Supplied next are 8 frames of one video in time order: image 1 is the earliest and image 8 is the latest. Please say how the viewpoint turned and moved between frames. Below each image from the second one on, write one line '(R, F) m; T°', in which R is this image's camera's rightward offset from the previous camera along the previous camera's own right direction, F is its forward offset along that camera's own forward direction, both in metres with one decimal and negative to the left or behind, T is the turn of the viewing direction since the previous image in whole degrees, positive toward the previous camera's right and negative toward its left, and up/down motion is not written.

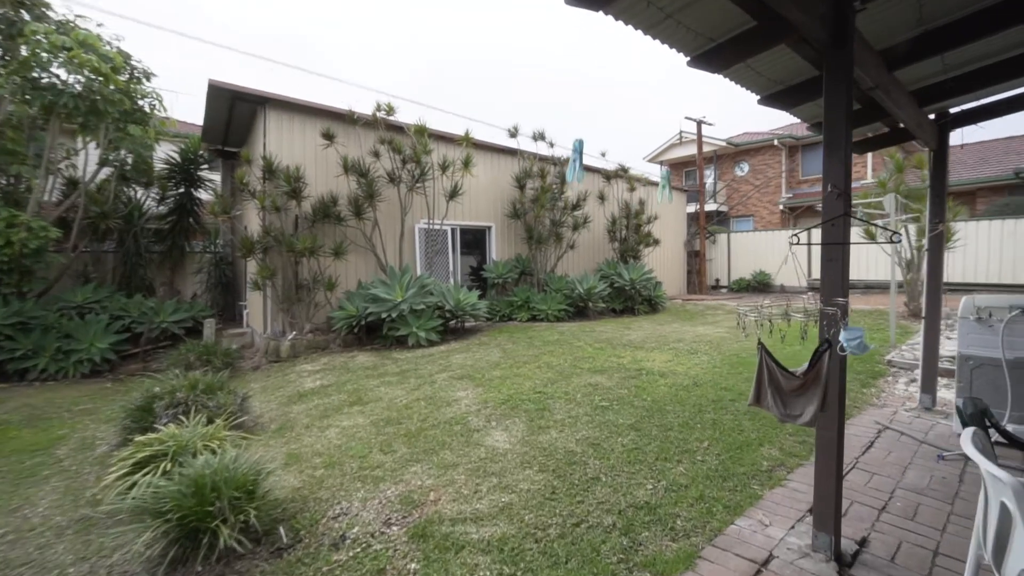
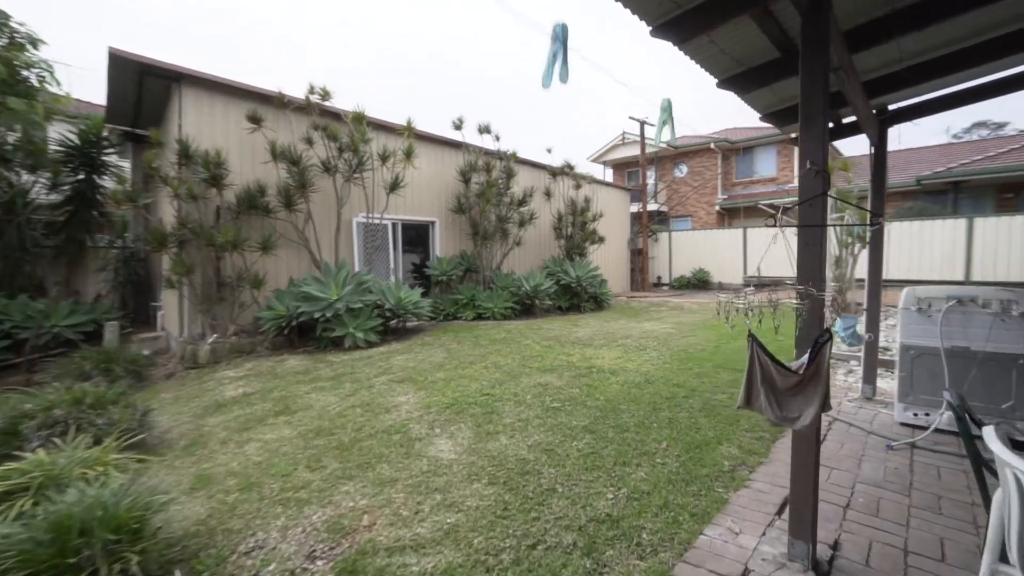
(0.0, +0.3) m; +6°
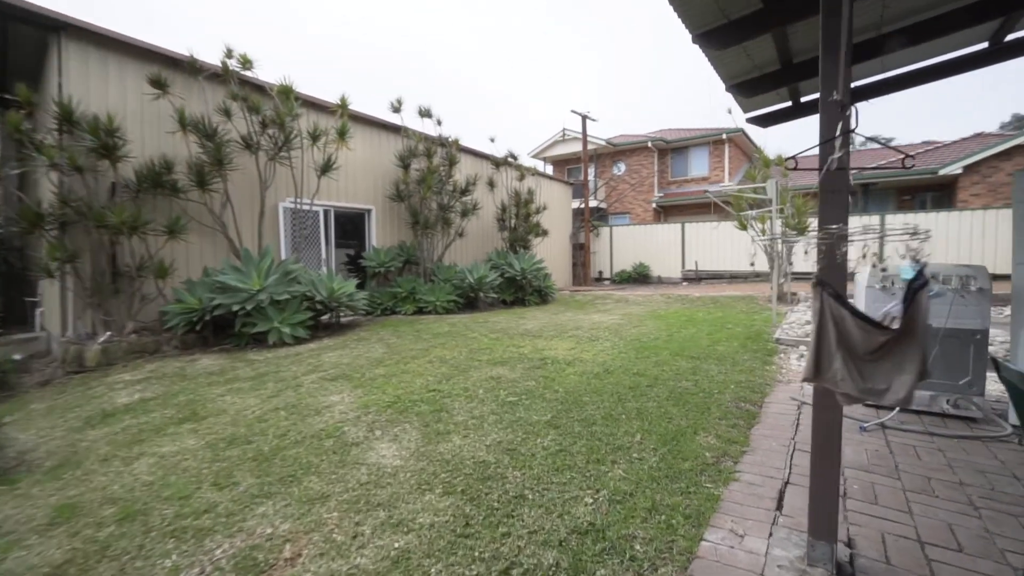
(-0.1, +0.4) m; +7°
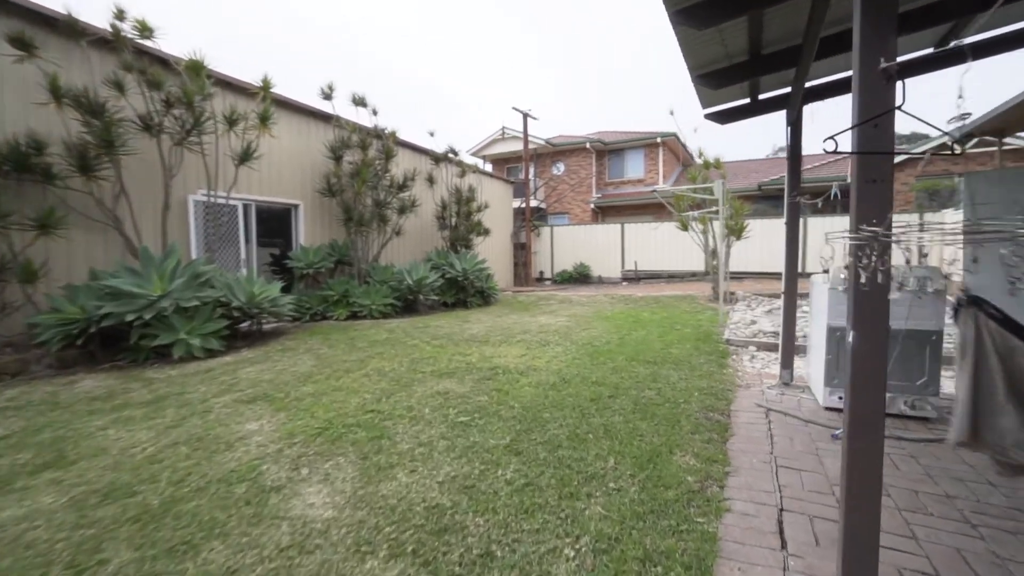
(-0.1, +0.4) m; +7°
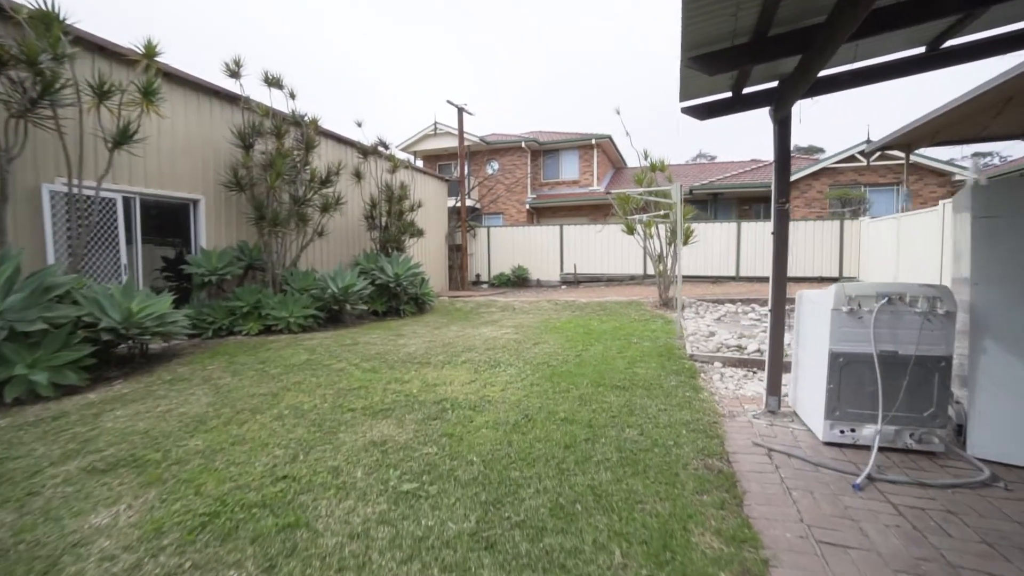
(-0.1, +0.7) m; +8°
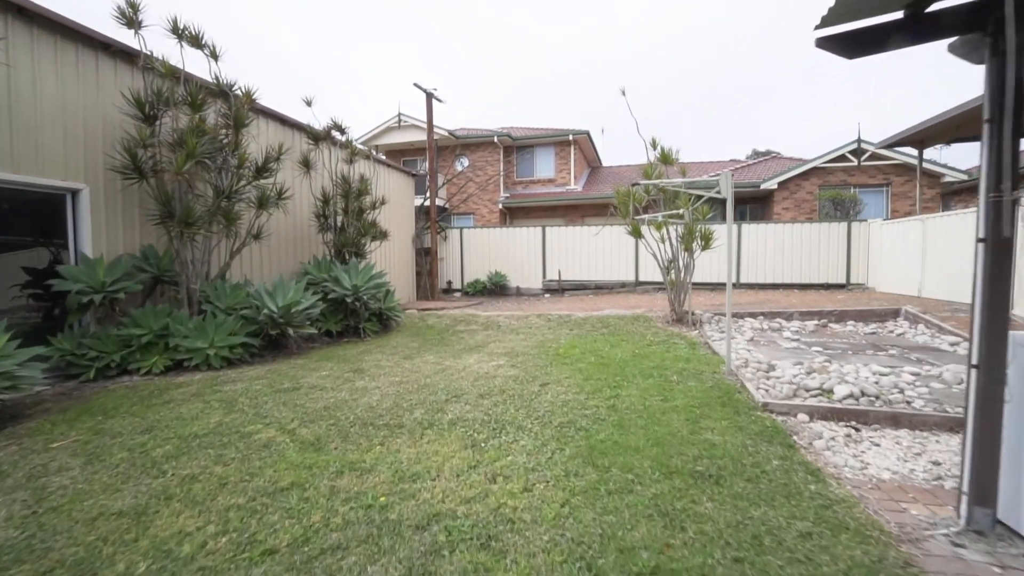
(-0.3, +1.5) m; +4°
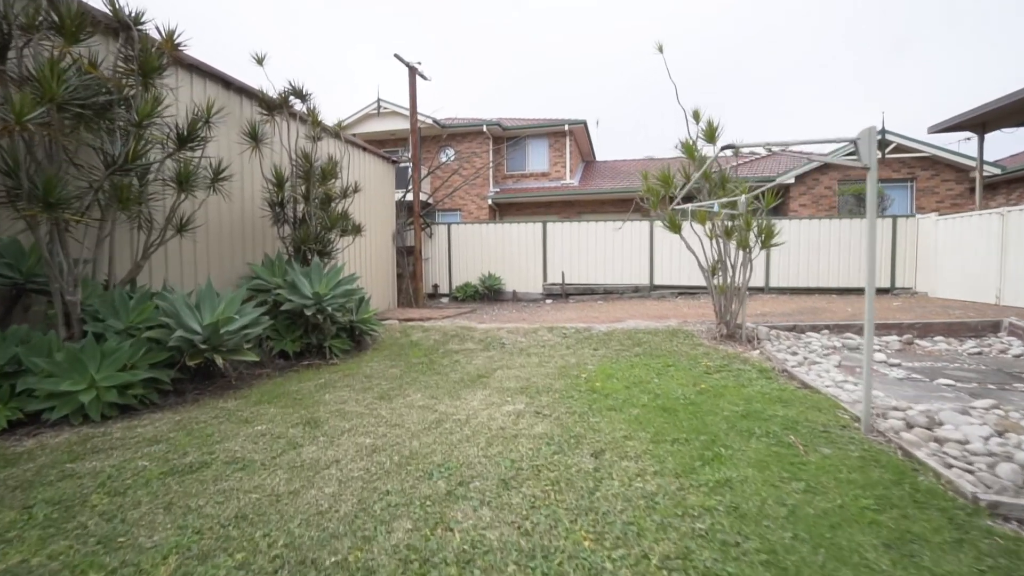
(-0.3, +1.6) m; +2°
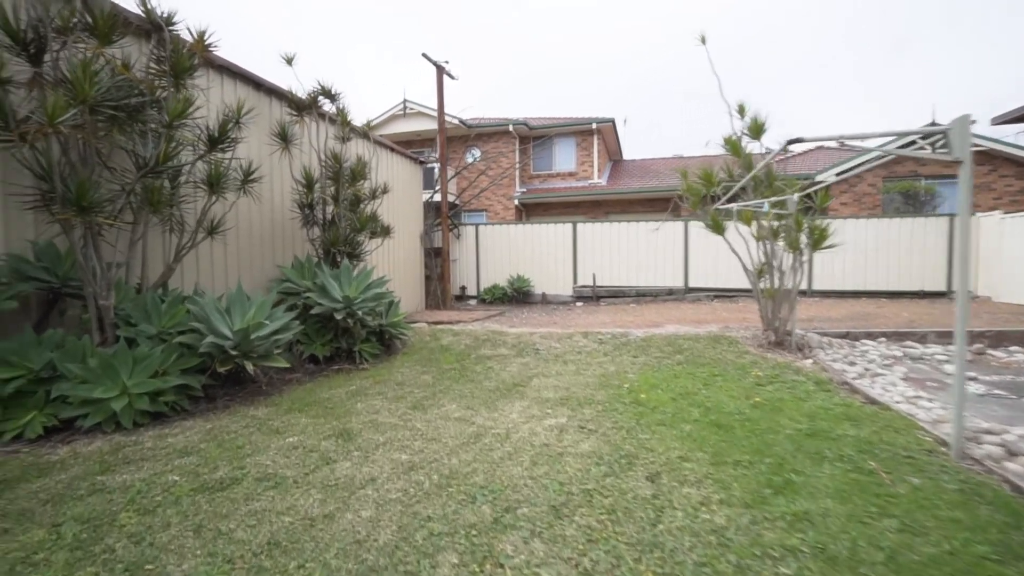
(-0.1, +0.2) m; -3°
